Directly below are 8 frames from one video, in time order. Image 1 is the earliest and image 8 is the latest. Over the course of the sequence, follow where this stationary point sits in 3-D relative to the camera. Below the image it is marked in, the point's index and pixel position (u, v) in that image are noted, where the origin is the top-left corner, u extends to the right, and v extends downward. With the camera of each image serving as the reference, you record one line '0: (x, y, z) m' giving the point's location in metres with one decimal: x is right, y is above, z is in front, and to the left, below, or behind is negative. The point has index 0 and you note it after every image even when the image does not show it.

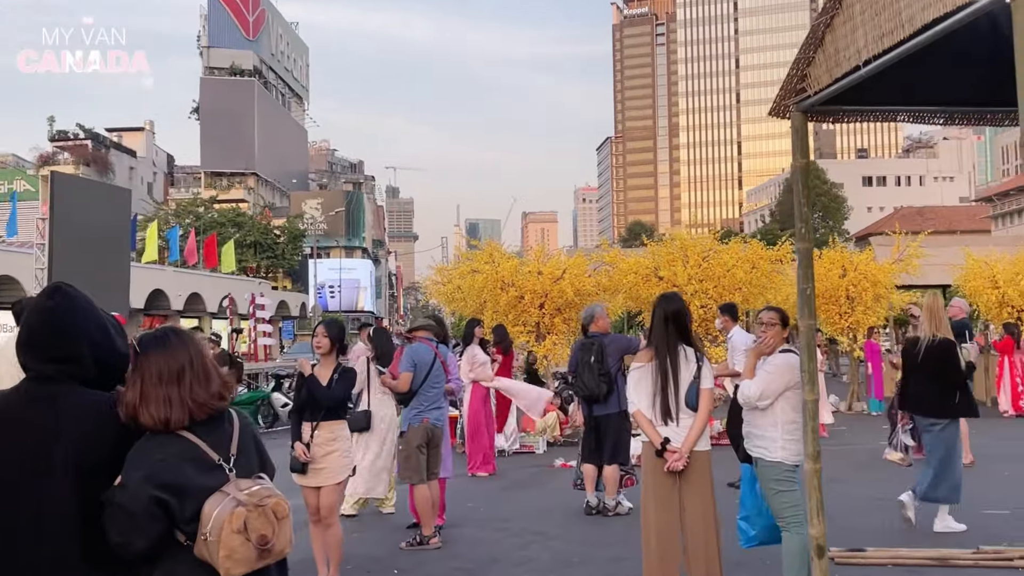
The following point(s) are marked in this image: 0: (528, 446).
0: (+0.2, -2.1, +14.0) m
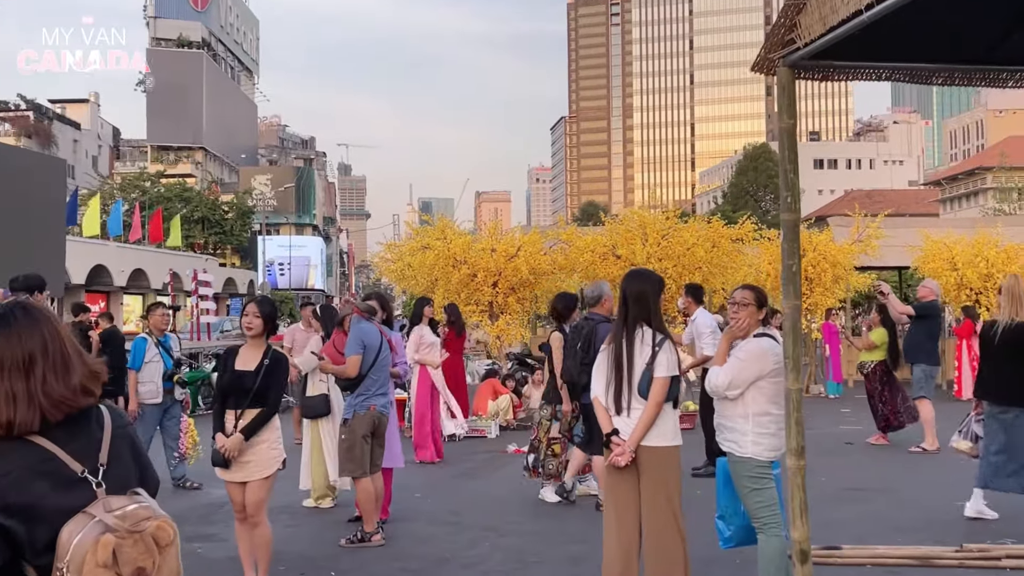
0: (-0.4, -1.8, +13.4) m
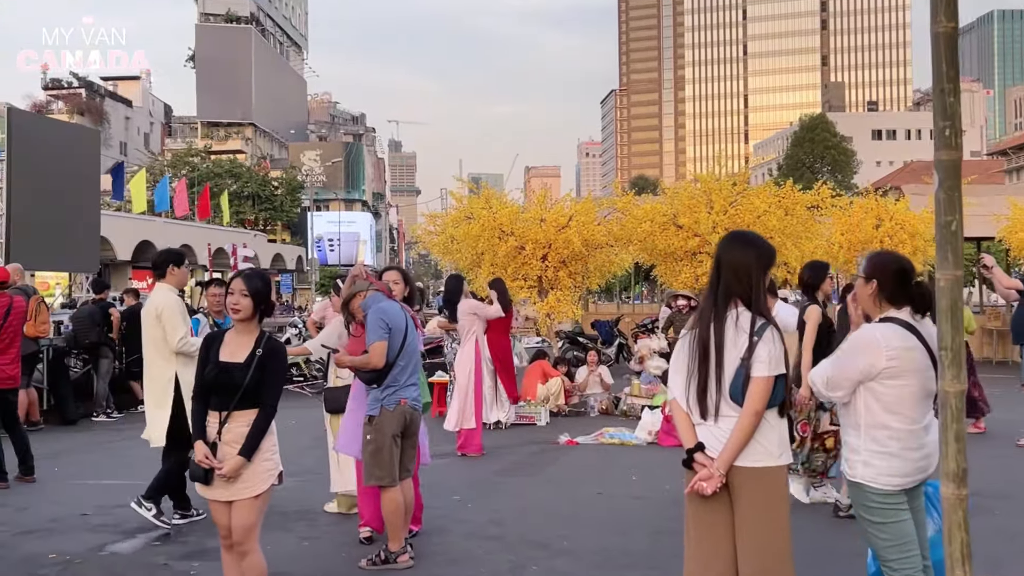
0: (+0.2, -1.5, +12.2) m
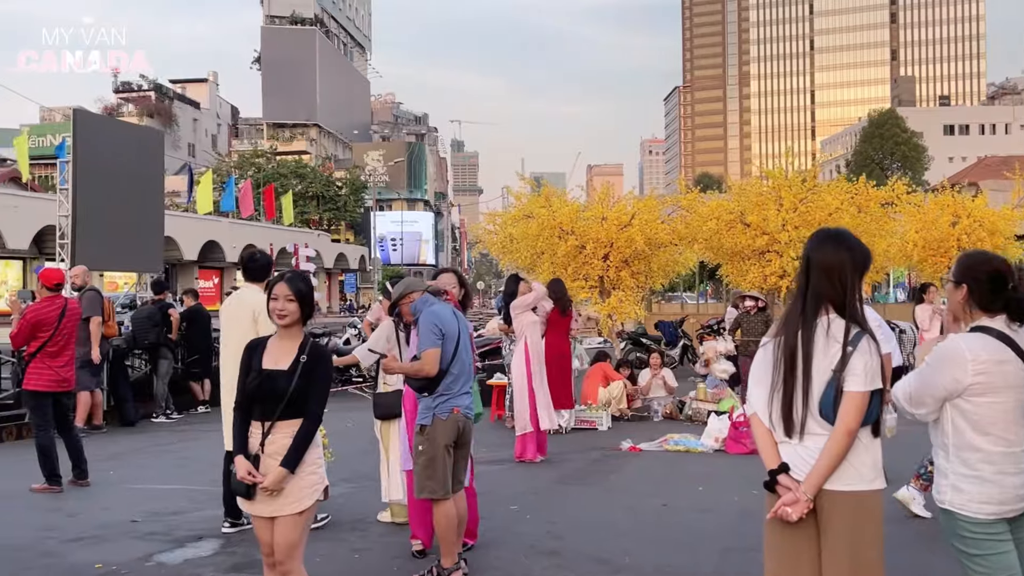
0: (+0.9, -1.5, +11.9) m
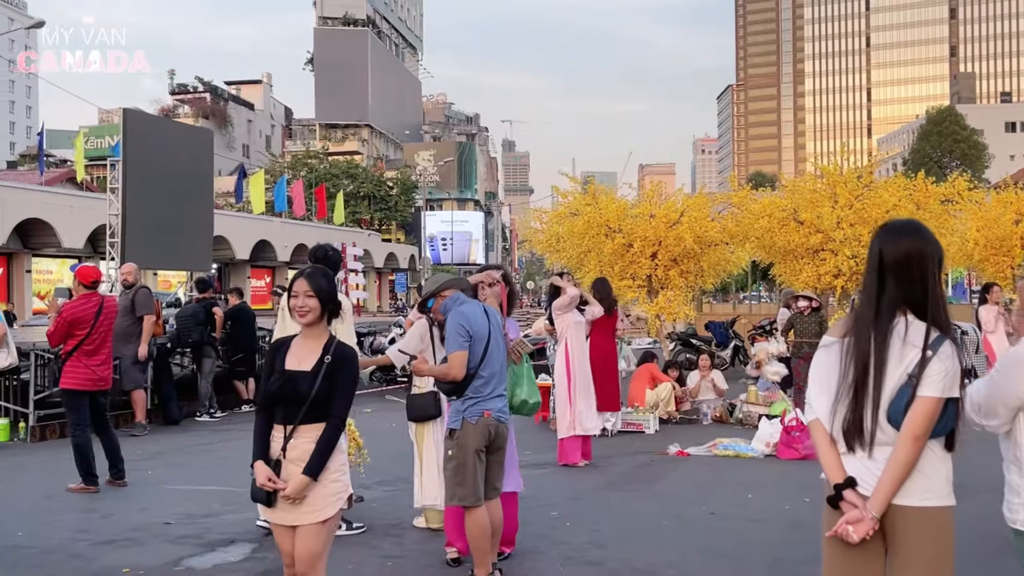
0: (+1.4, -1.5, +11.6) m
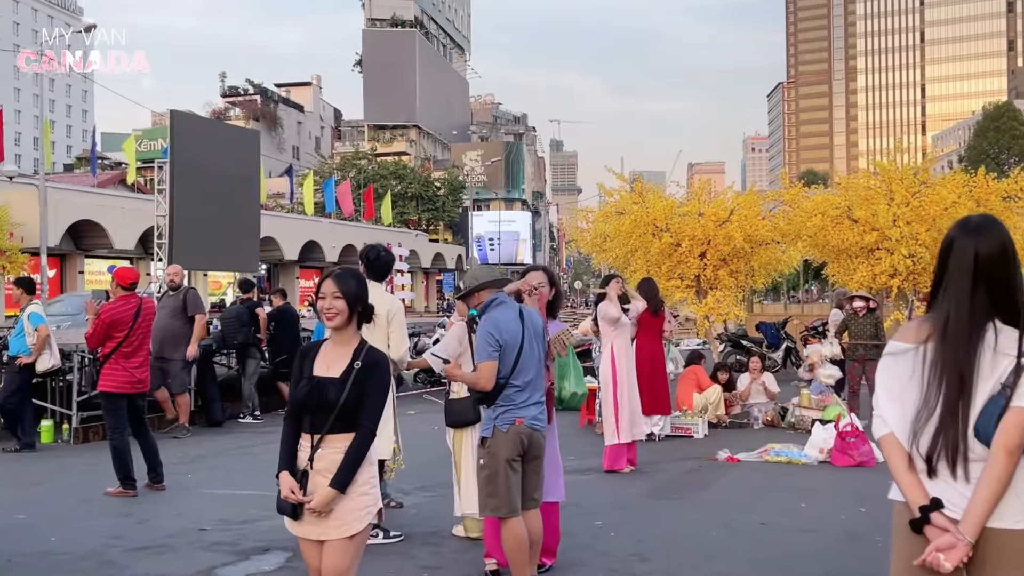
0: (+1.8, -1.5, +11.3) m
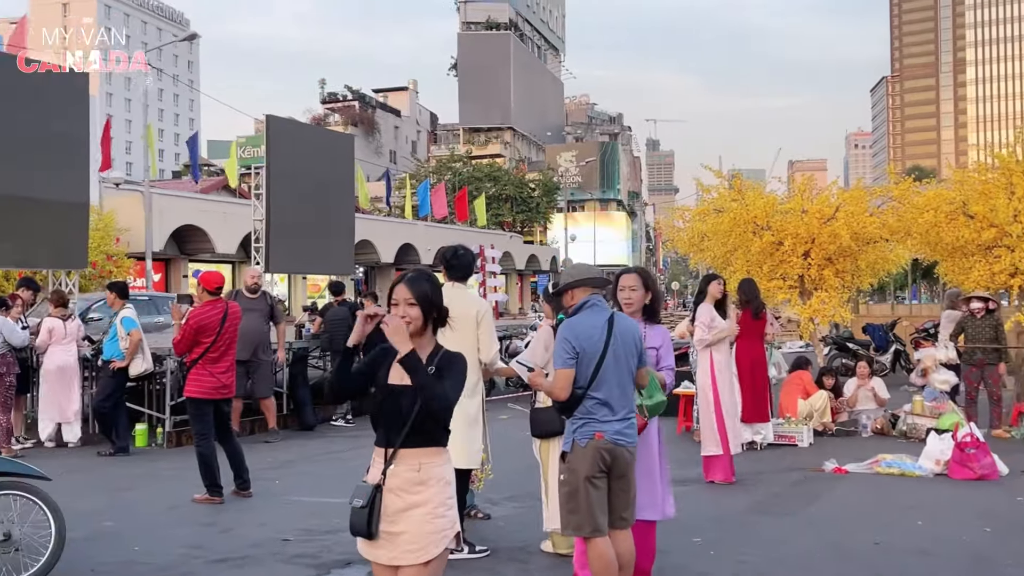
0: (+2.8, -1.5, +10.7) m
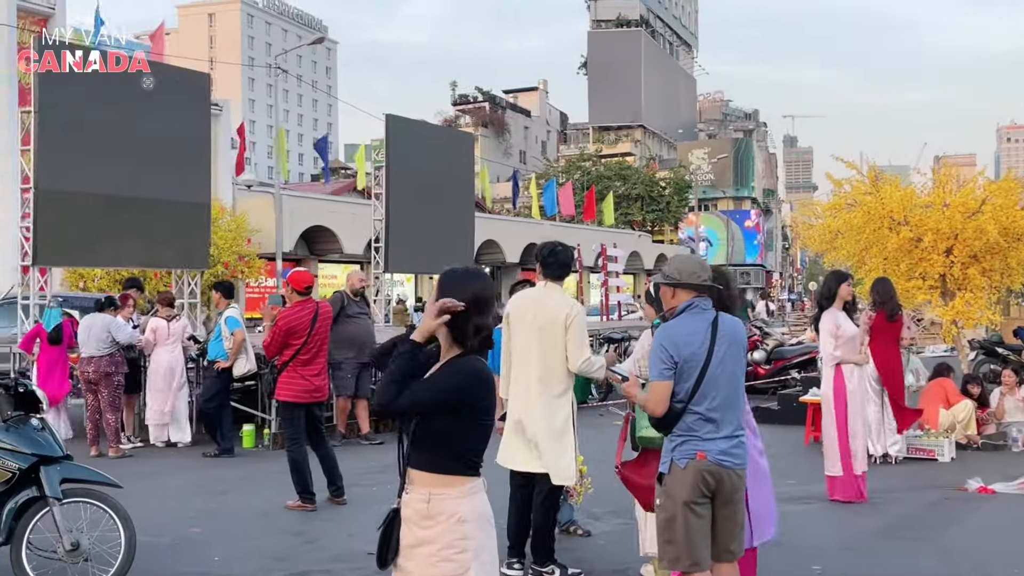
0: (+3.9, -1.5, +9.8) m
